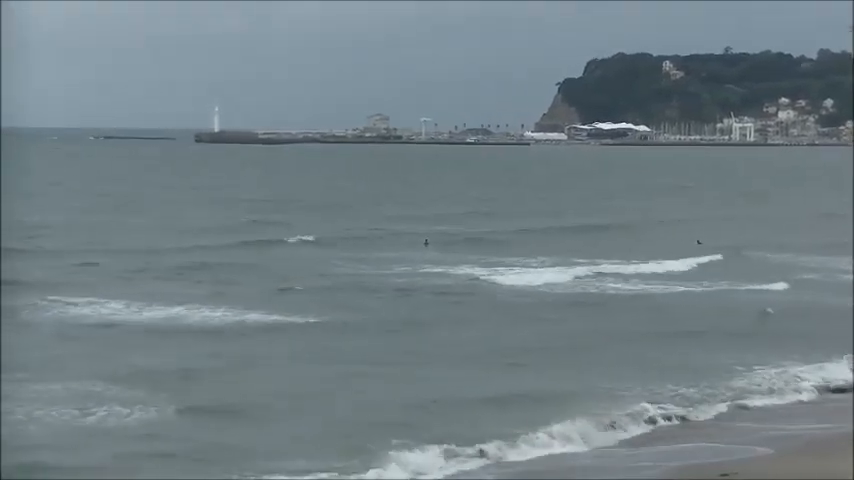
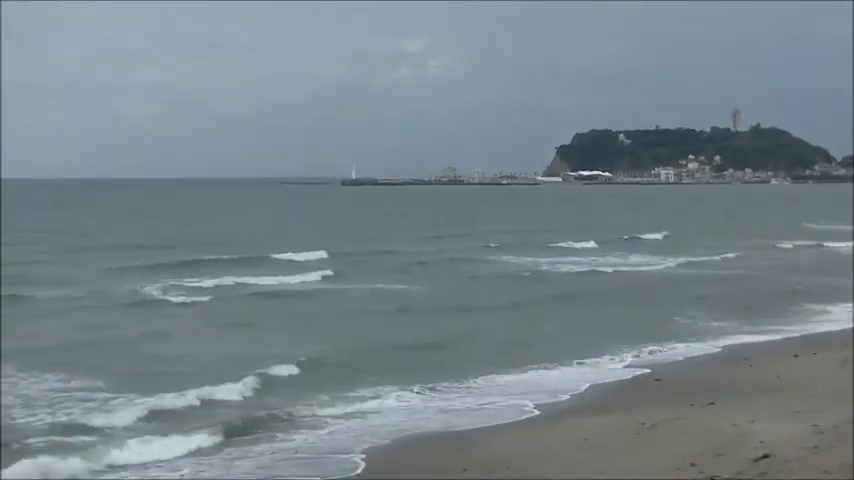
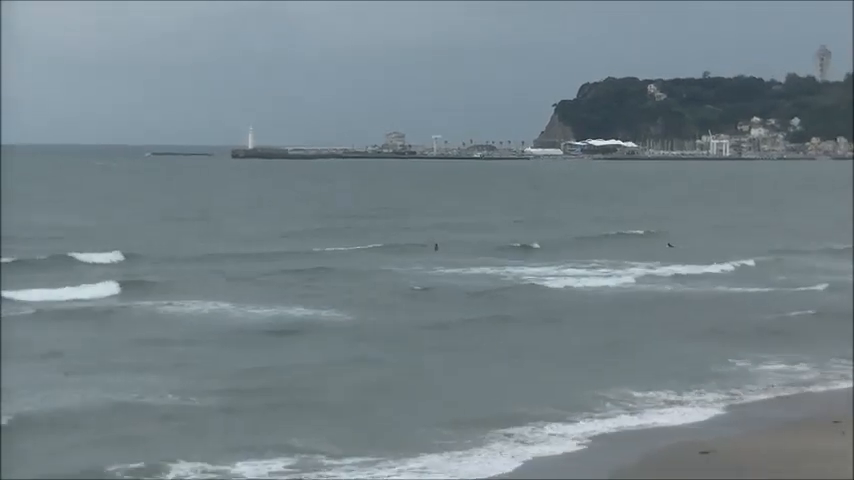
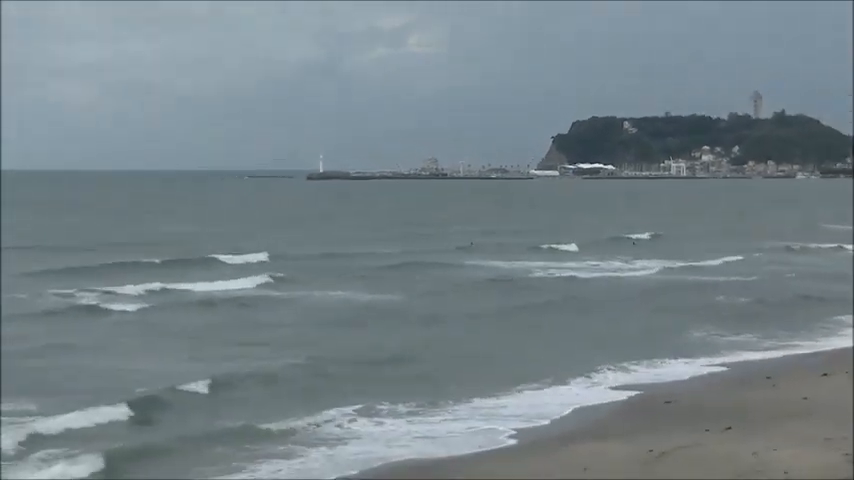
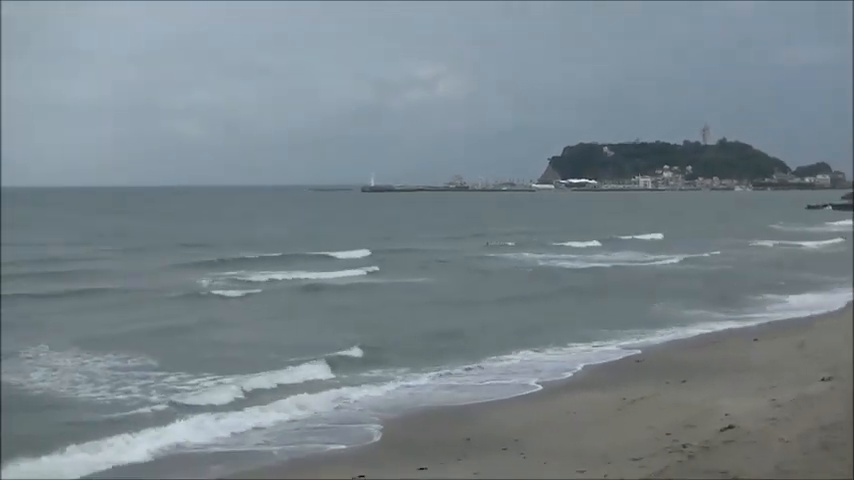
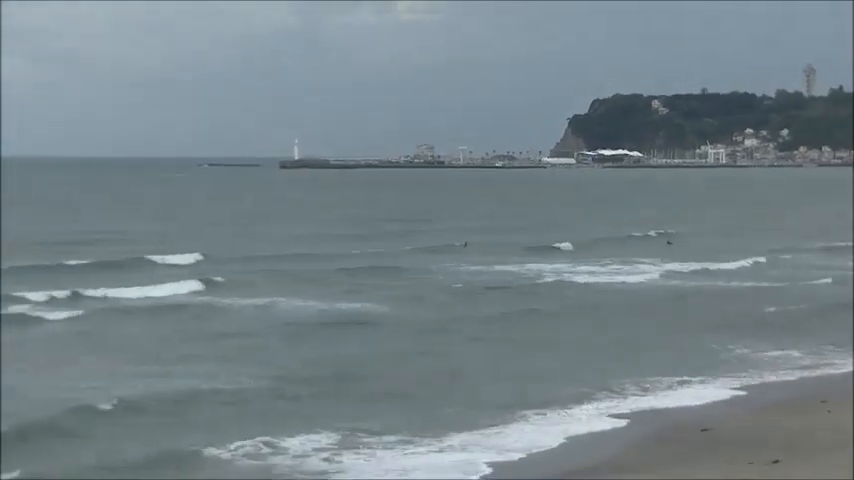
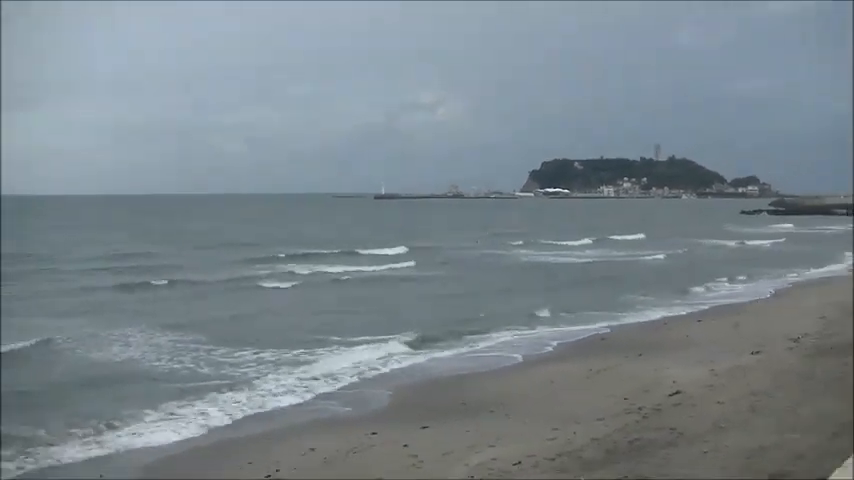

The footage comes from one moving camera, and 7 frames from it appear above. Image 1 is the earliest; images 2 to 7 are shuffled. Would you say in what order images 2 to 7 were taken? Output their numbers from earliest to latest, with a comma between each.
3, 6, 4, 2, 5, 7
